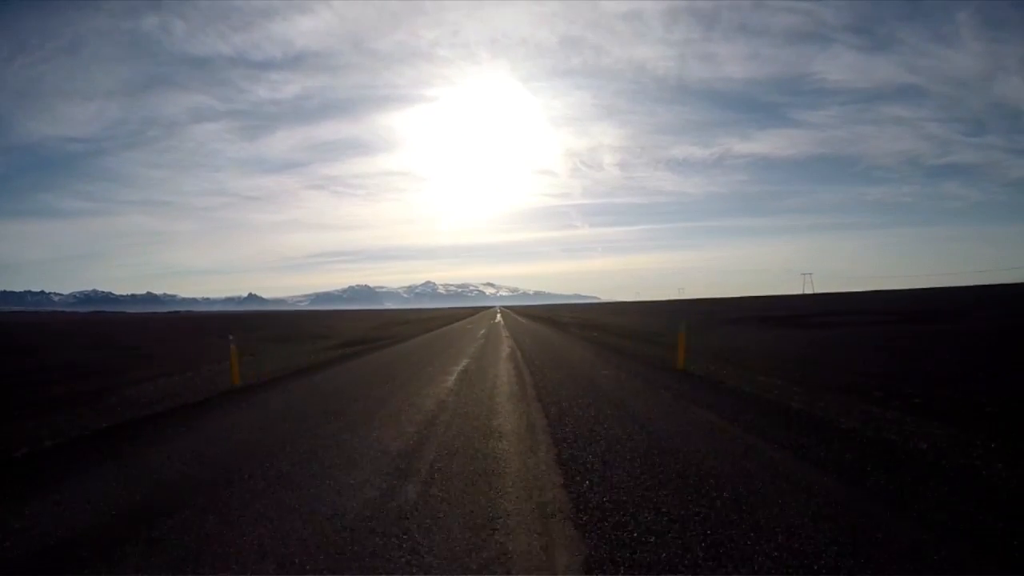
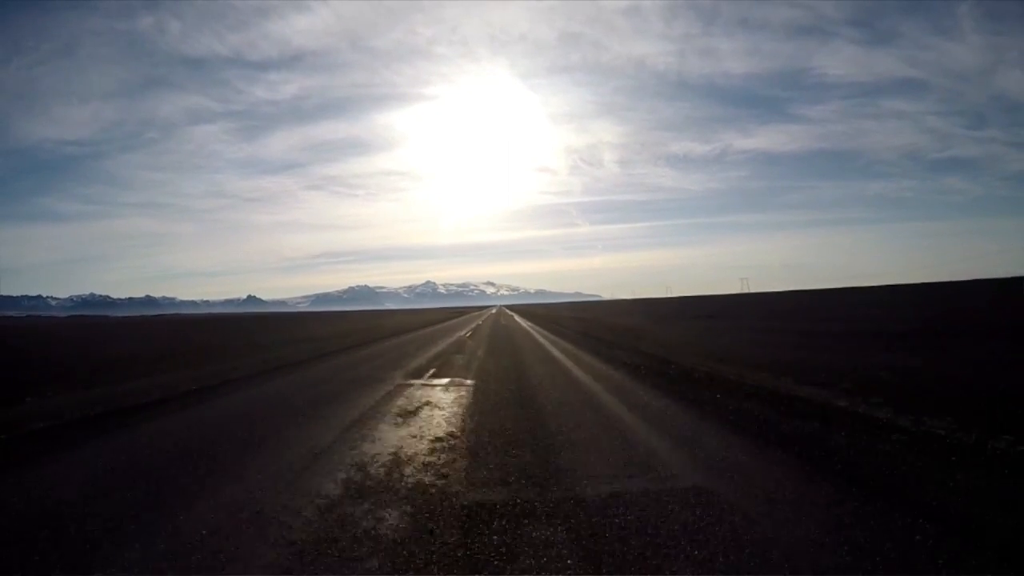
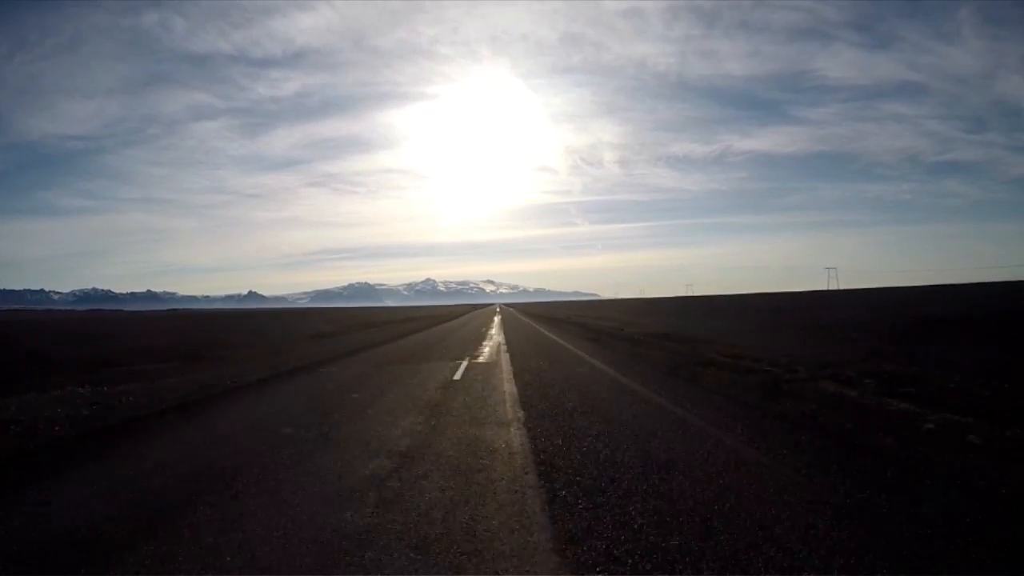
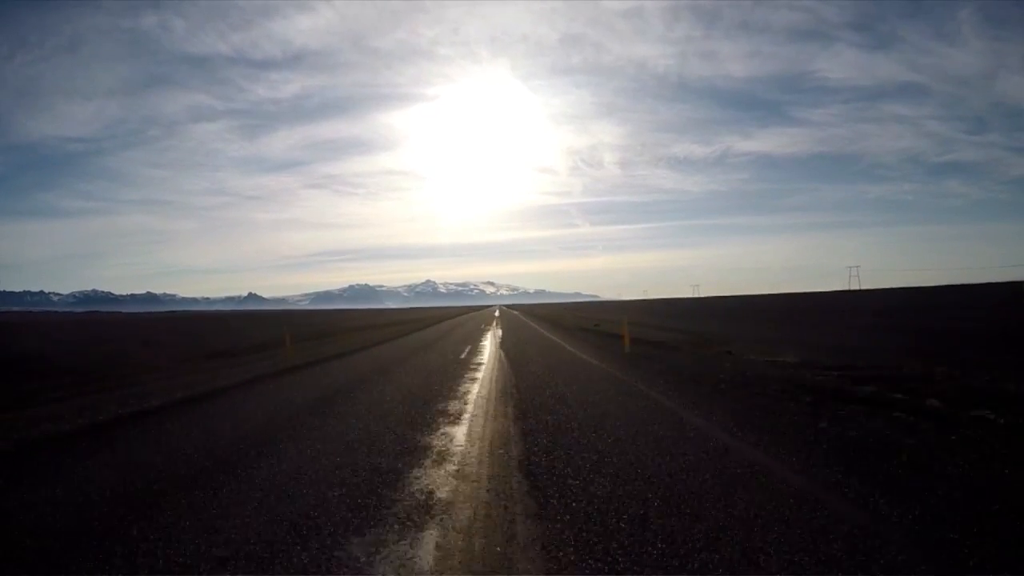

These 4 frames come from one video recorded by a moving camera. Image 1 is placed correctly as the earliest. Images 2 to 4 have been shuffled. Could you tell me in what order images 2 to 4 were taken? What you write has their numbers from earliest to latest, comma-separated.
3, 4, 2
